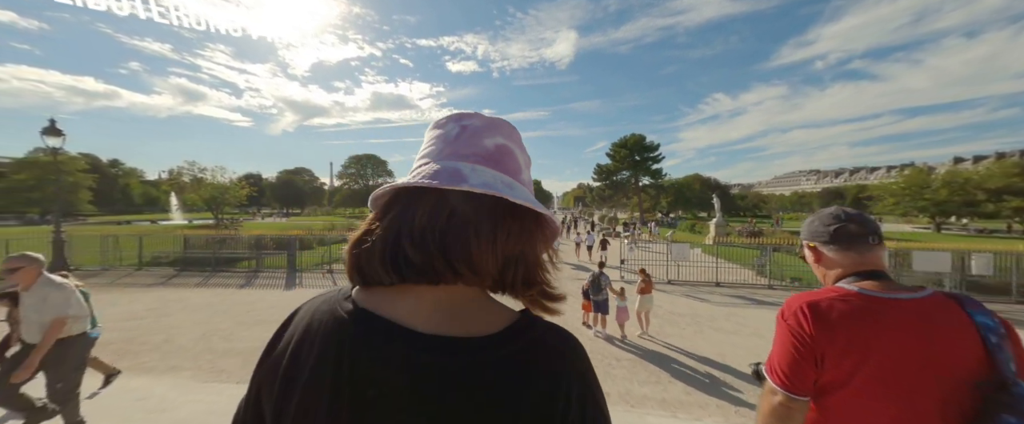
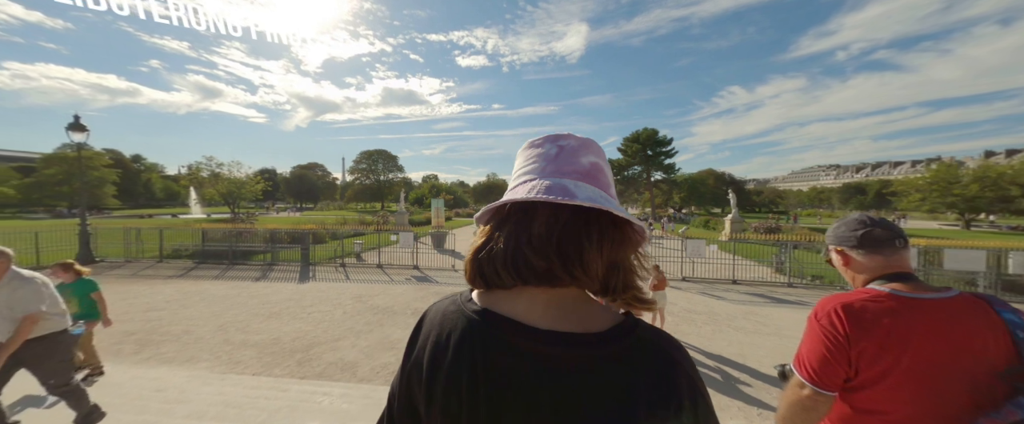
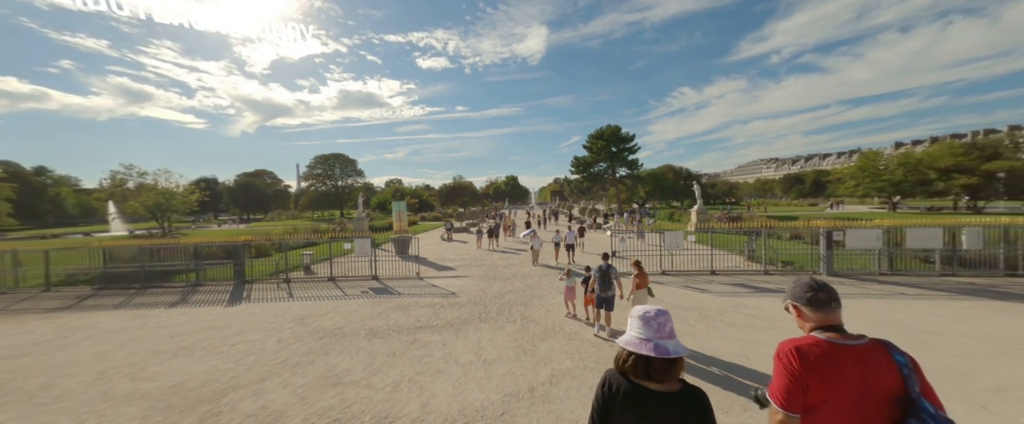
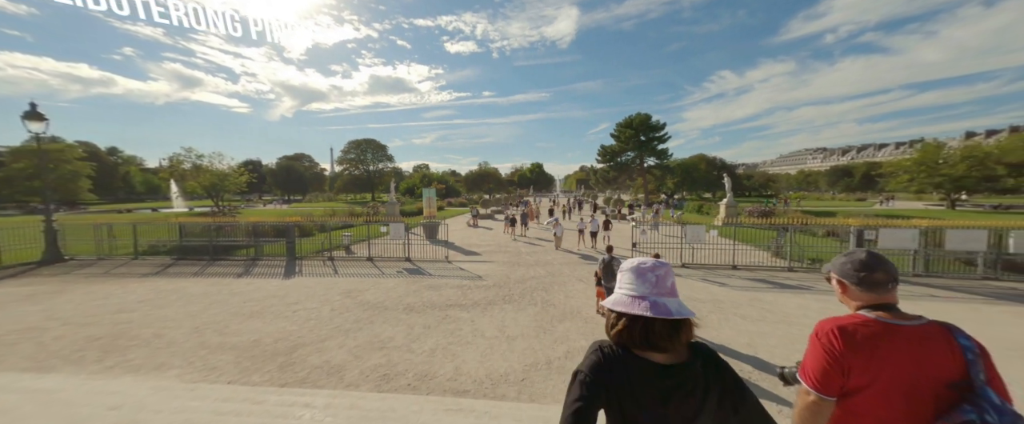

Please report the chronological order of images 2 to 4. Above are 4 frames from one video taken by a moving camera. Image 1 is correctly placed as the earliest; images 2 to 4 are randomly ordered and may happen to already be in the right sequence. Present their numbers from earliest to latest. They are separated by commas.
2, 4, 3
